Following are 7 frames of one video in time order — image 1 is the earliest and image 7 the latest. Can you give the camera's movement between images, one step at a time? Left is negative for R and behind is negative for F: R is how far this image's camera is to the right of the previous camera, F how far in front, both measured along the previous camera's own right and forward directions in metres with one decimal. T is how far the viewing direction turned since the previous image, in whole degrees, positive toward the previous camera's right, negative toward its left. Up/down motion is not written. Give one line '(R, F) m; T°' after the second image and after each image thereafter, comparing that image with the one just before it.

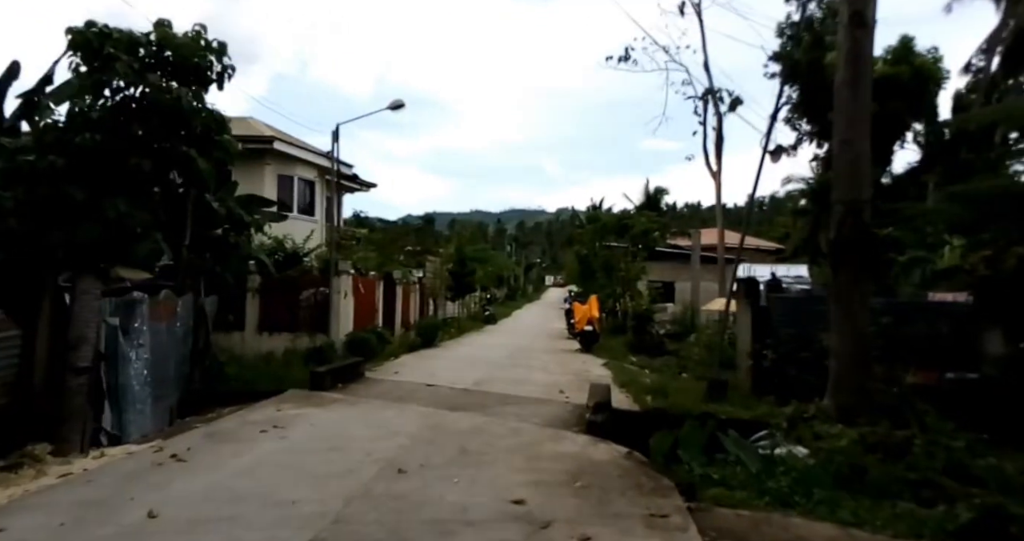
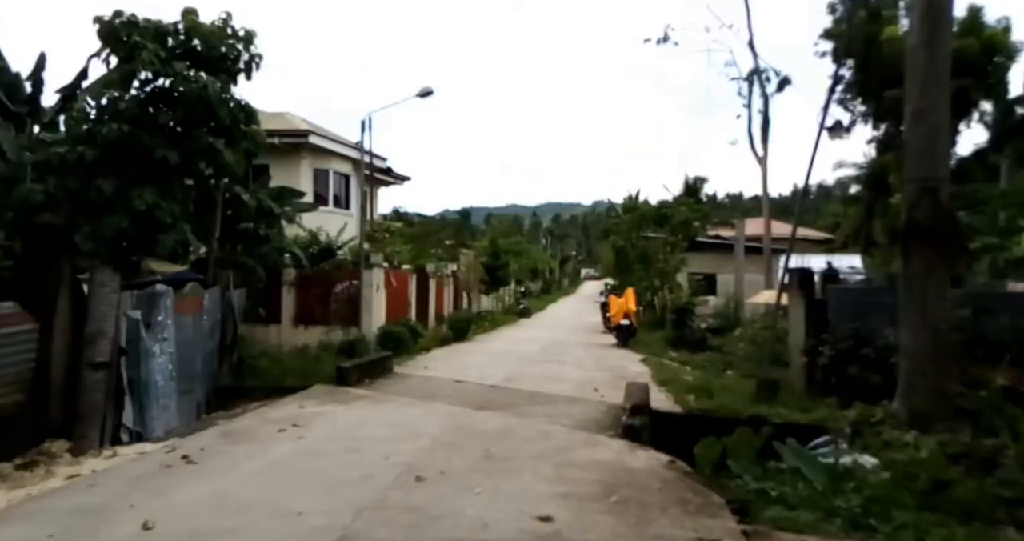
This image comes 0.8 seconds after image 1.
(+0.1, +0.5) m; -3°
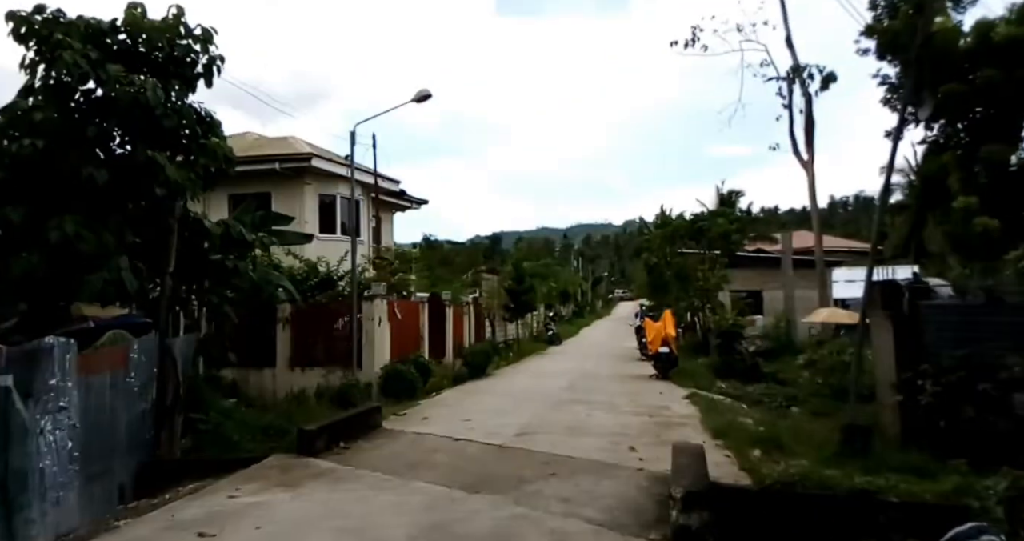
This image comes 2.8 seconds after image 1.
(+0.3, +1.9) m; -3°
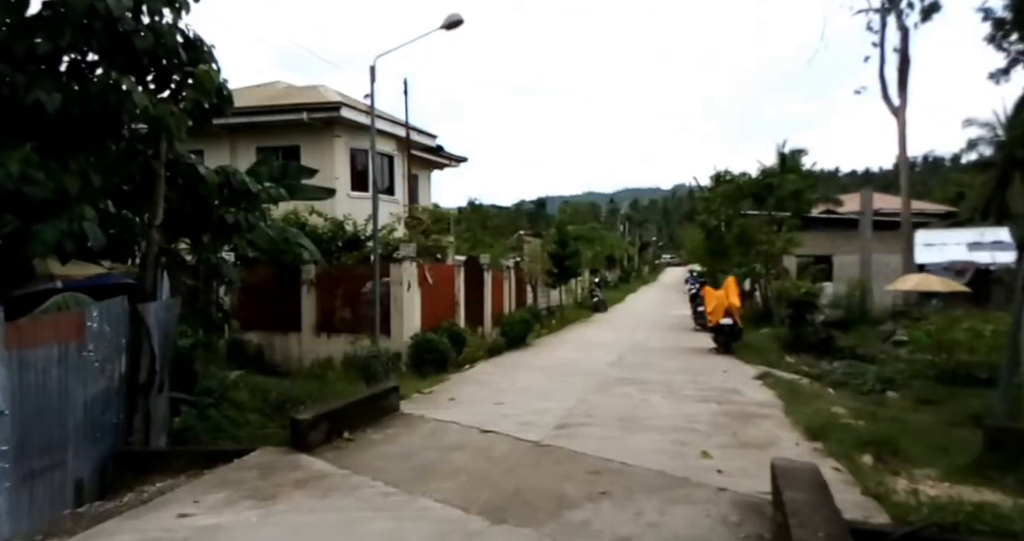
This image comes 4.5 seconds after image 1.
(0.0, +1.5) m; -4°
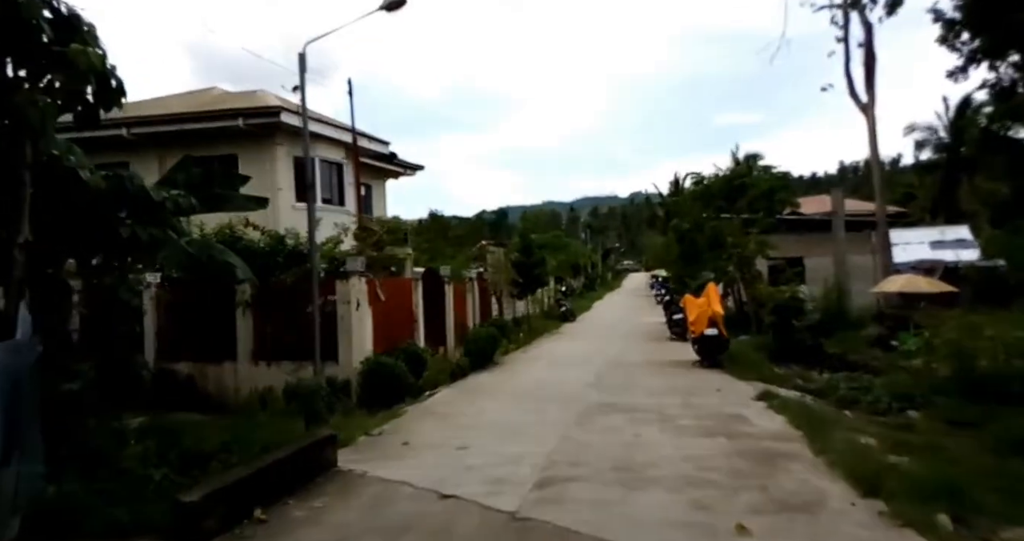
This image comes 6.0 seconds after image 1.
(0.0, +1.5) m; +3°
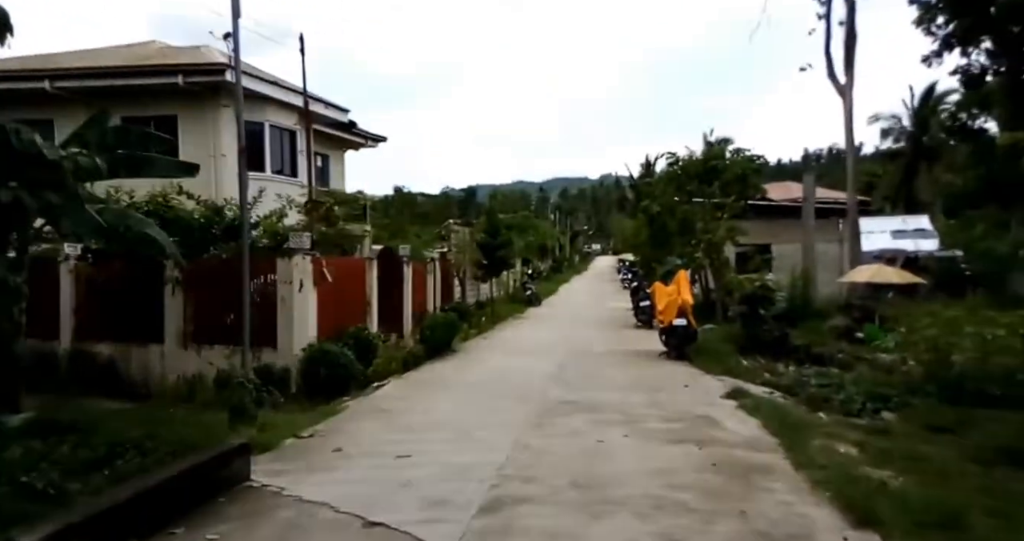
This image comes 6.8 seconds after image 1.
(+0.2, +0.8) m; +3°
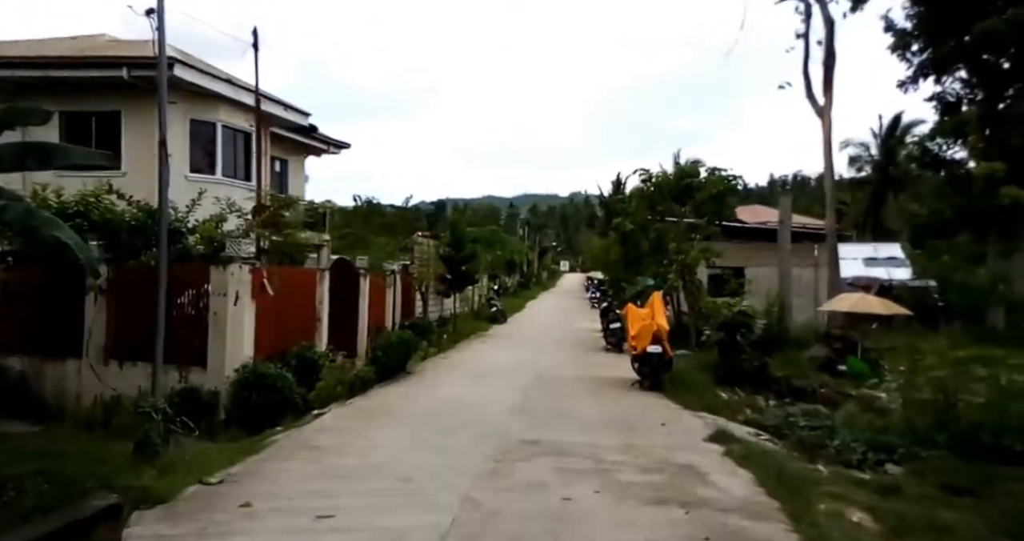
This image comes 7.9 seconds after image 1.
(+0.1, +1.0) m; +3°
